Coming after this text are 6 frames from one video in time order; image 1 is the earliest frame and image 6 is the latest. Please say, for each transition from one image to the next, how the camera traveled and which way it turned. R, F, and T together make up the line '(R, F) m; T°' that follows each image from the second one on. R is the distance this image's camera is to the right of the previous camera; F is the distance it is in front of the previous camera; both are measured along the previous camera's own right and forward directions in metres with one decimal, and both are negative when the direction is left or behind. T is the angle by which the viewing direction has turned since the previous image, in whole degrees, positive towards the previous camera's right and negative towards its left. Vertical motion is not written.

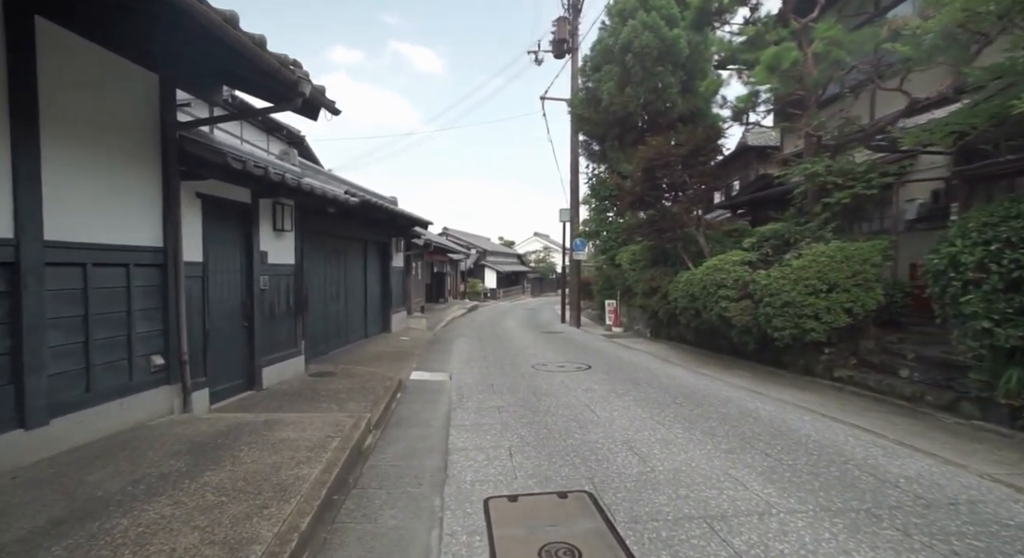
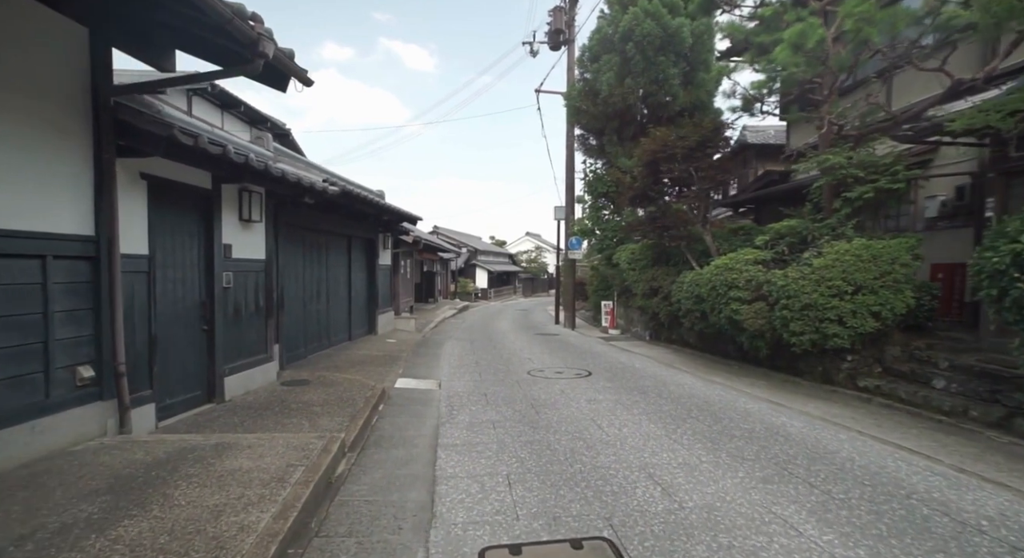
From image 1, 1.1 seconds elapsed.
(-0.1, +0.7) m; +1°
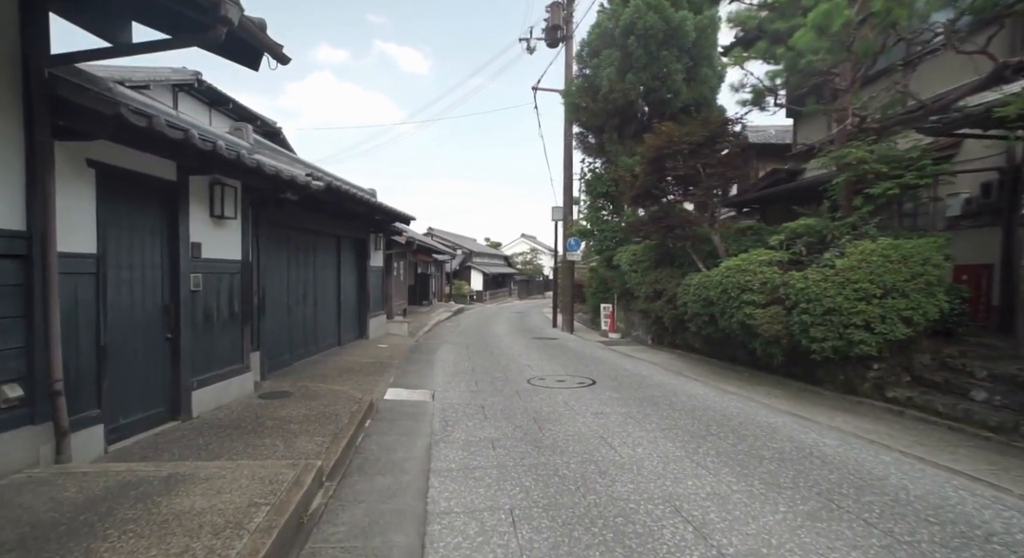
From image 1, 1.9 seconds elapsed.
(-0.1, +0.5) m; +1°
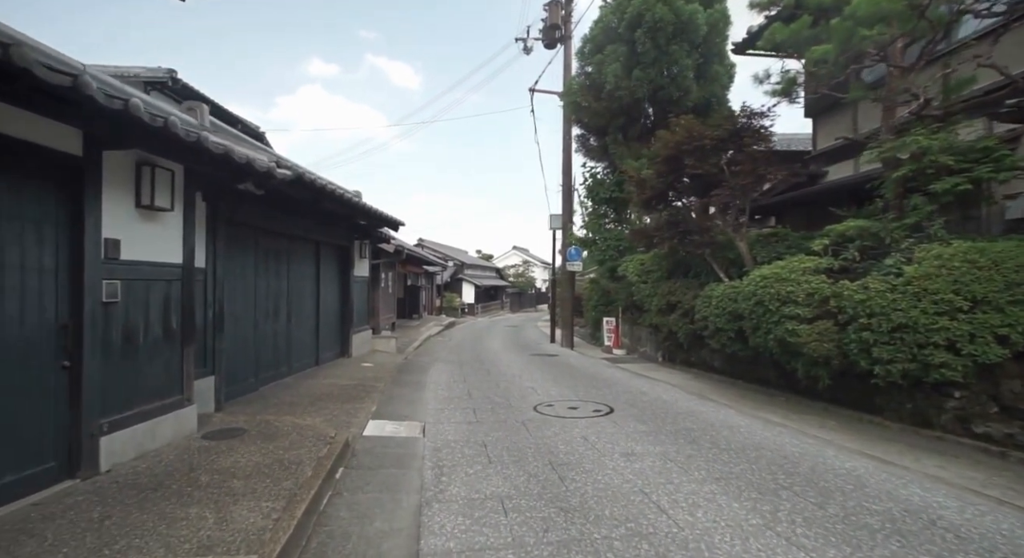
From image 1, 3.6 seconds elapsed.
(-0.2, +1.1) m; +1°
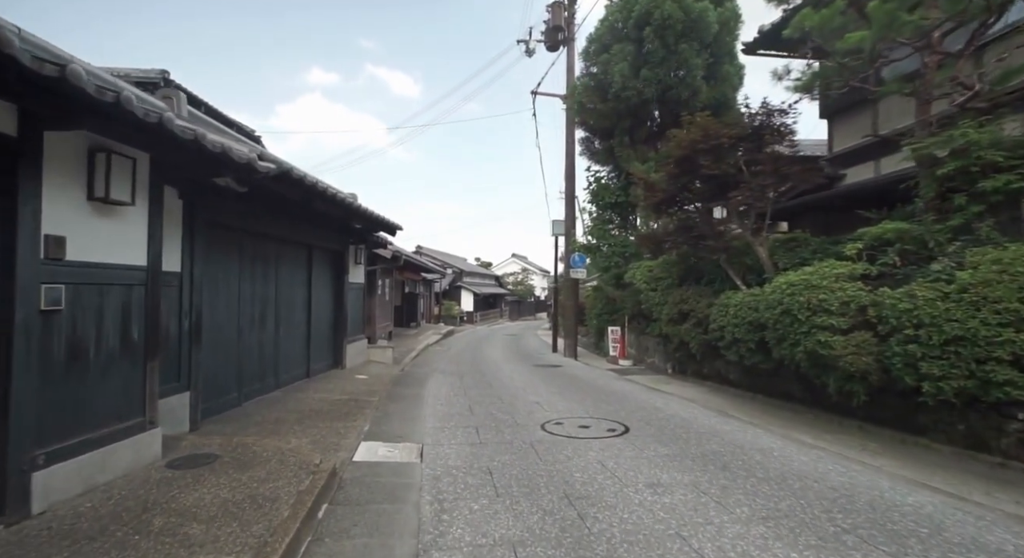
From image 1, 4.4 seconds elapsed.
(-0.1, +0.6) m; 0°
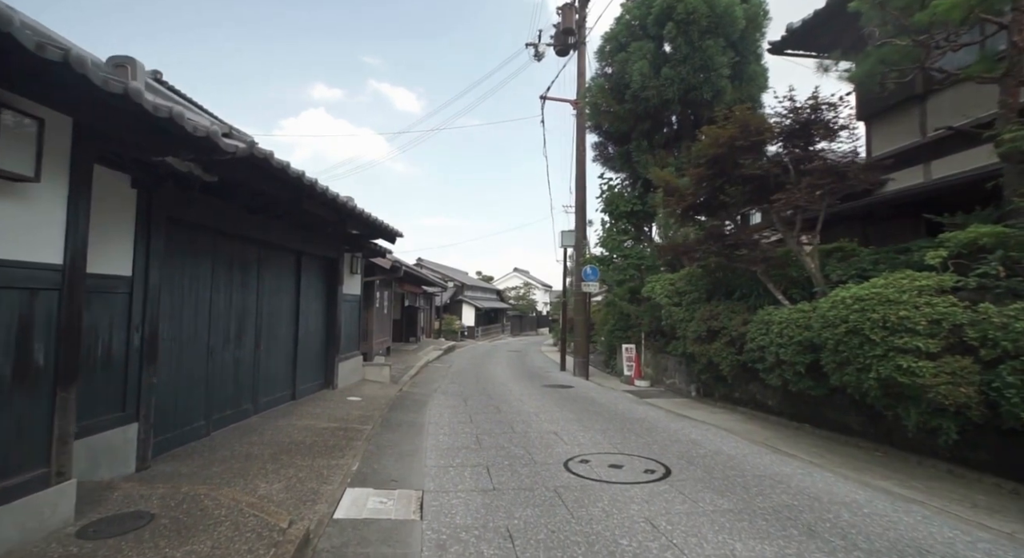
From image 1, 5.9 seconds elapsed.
(-0.2, +1.0) m; 0°
